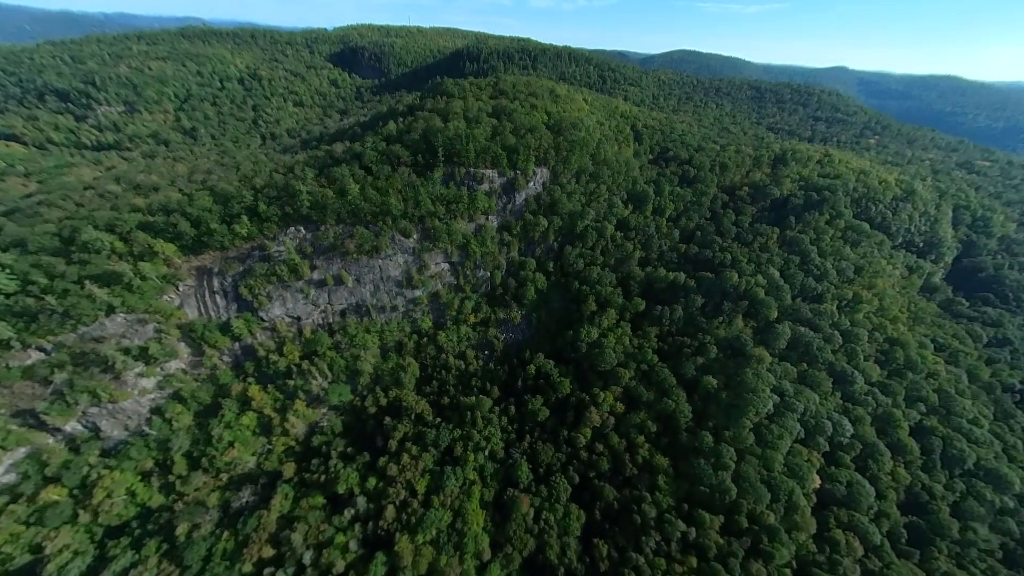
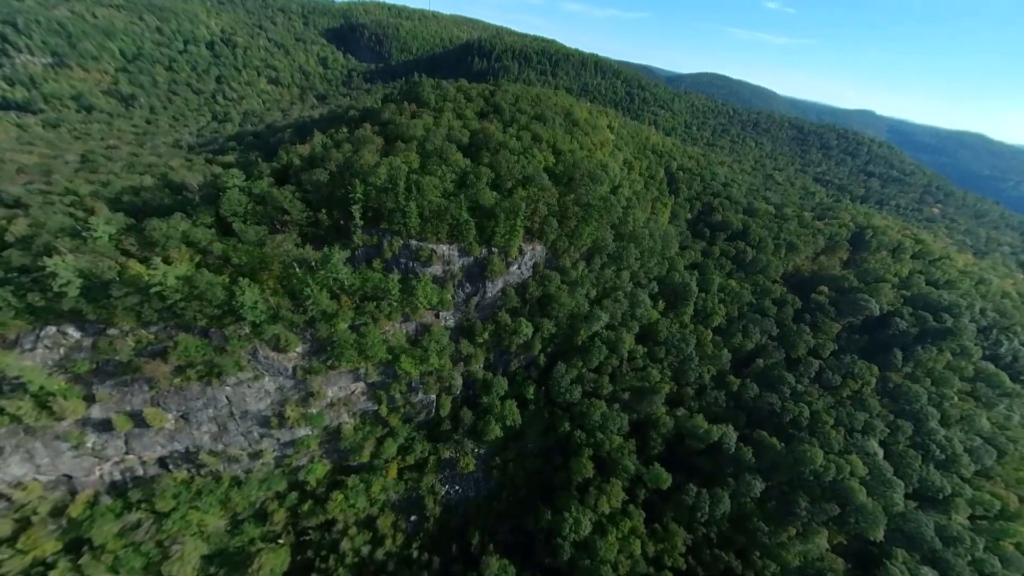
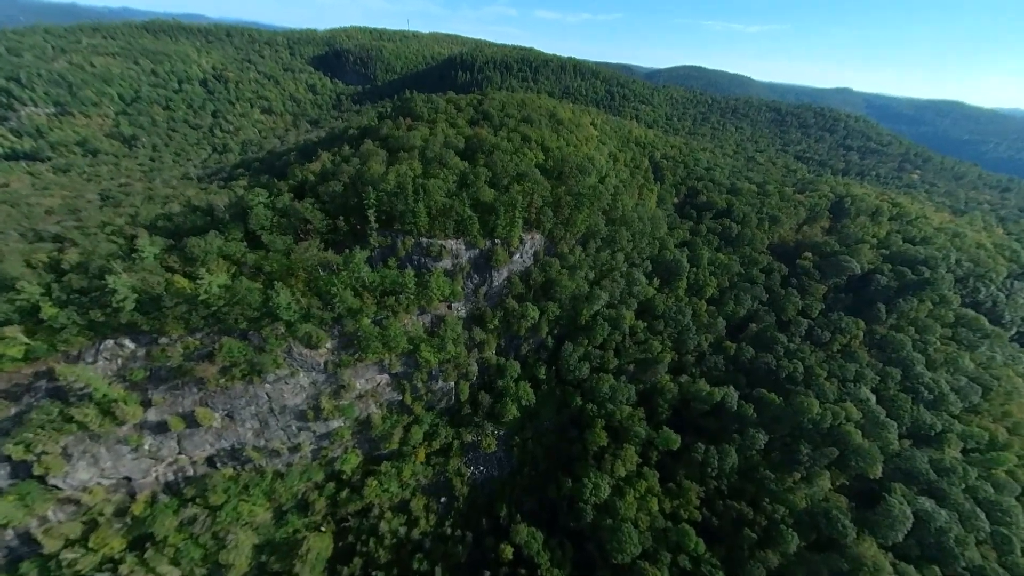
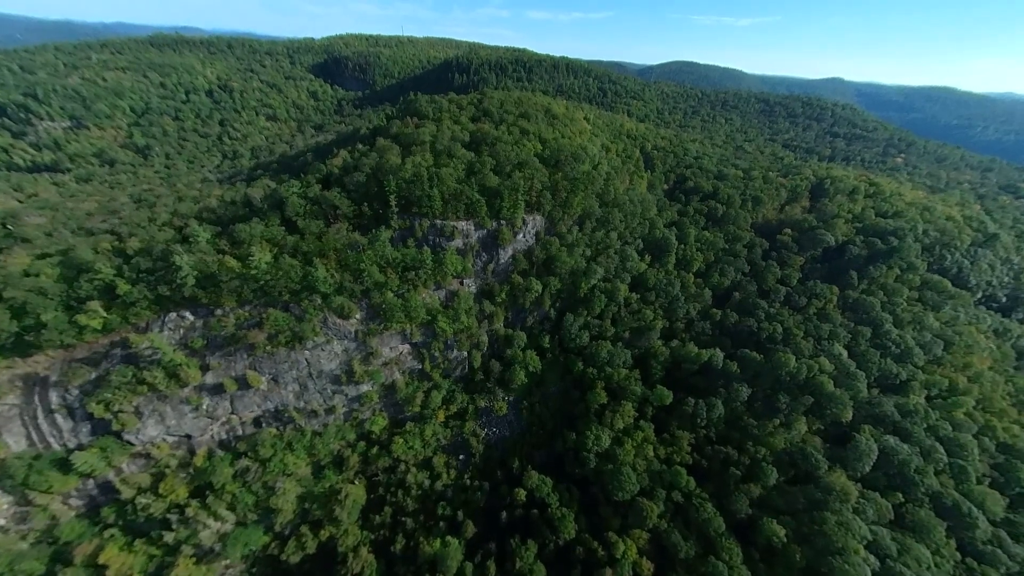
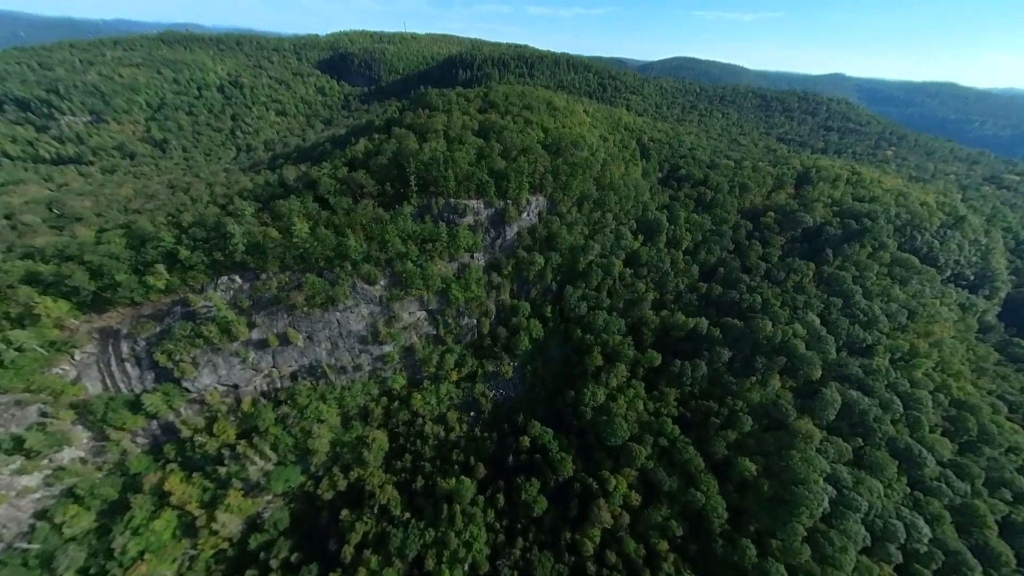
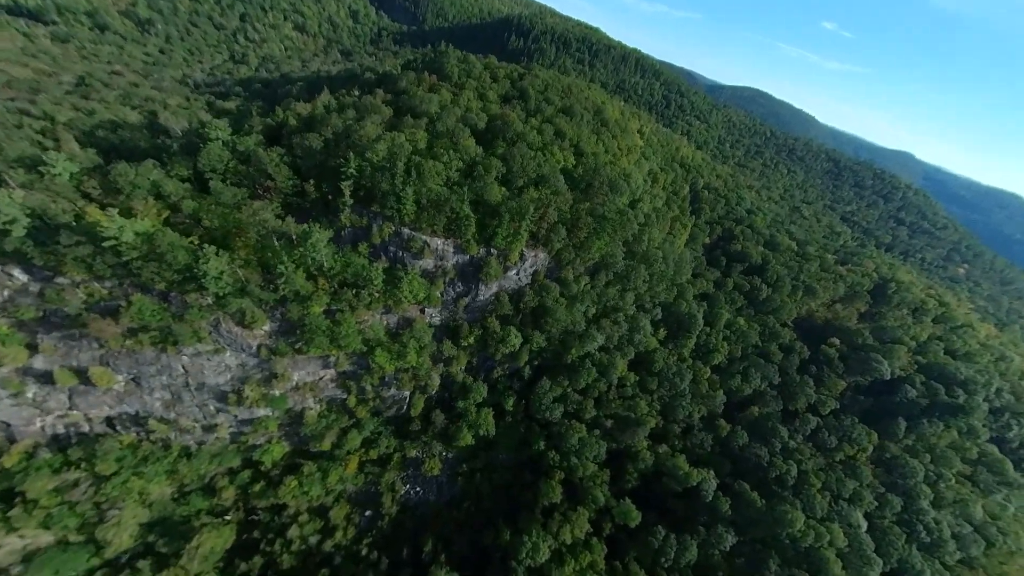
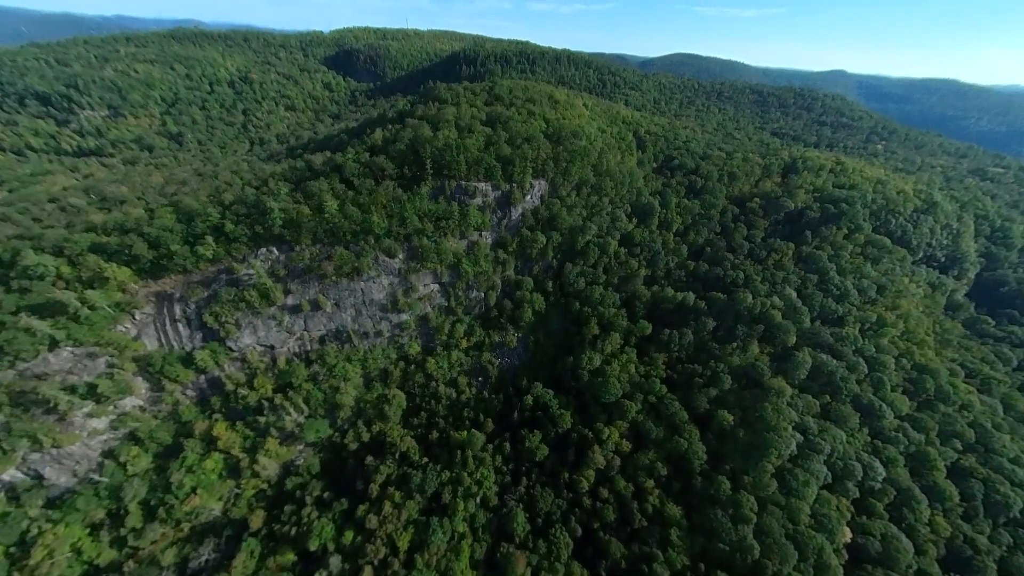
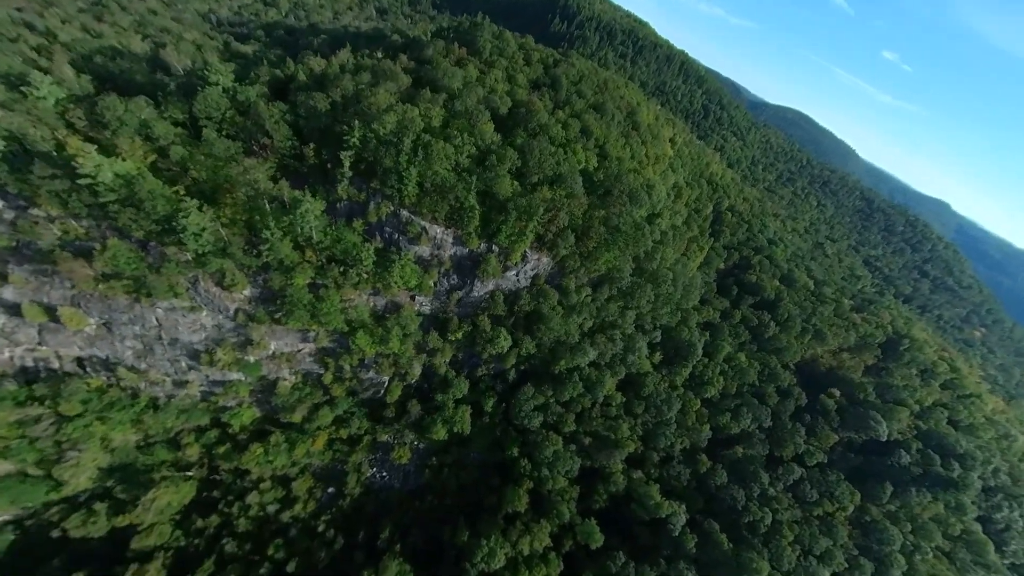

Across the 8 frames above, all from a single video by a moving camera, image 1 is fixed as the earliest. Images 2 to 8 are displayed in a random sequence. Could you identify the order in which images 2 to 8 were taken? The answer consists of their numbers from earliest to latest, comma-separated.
7, 5, 4, 3, 2, 6, 8
